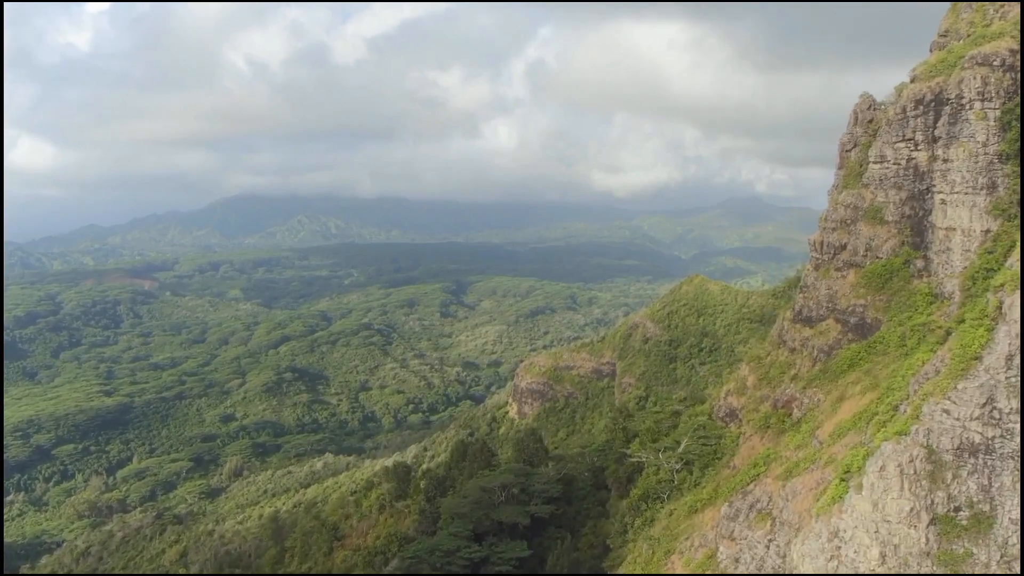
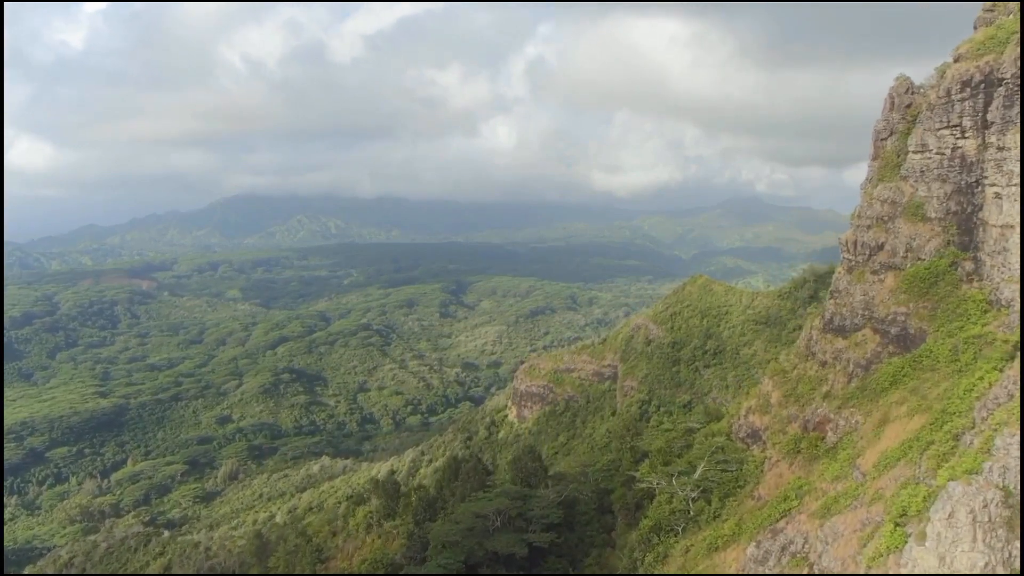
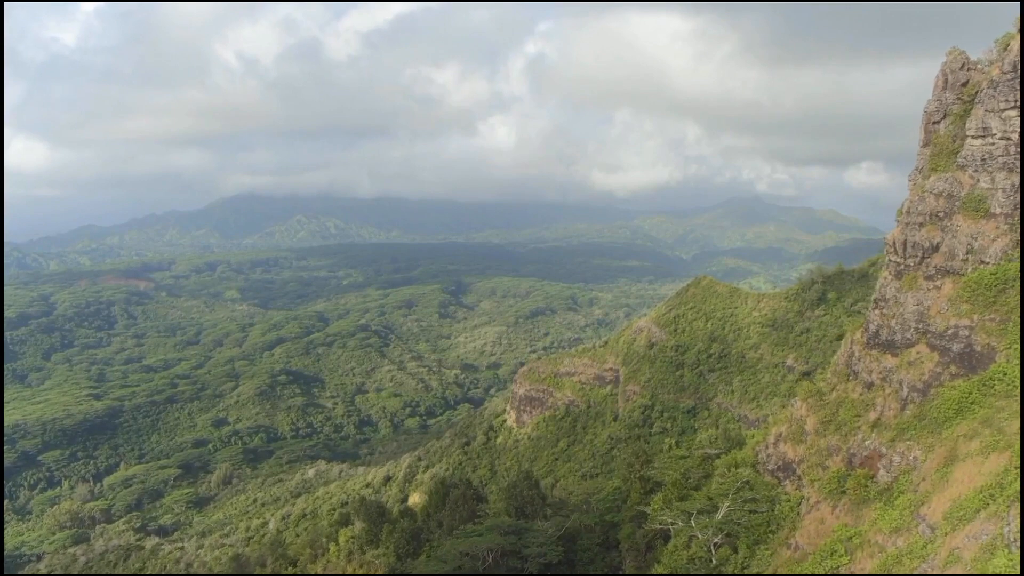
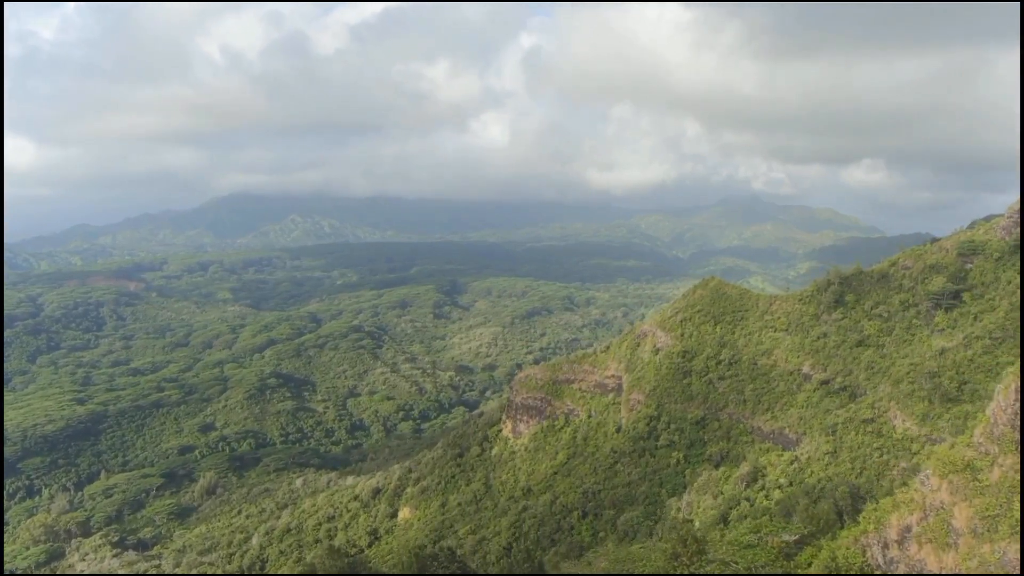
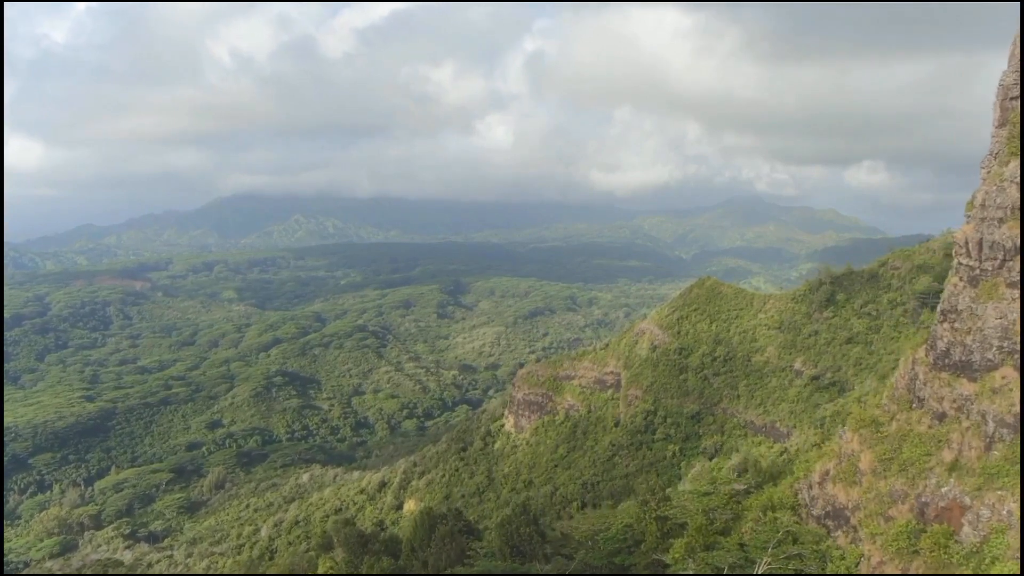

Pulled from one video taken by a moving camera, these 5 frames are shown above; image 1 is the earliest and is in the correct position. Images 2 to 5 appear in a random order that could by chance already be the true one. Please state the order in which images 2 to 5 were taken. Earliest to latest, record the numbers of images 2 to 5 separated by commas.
2, 3, 5, 4
